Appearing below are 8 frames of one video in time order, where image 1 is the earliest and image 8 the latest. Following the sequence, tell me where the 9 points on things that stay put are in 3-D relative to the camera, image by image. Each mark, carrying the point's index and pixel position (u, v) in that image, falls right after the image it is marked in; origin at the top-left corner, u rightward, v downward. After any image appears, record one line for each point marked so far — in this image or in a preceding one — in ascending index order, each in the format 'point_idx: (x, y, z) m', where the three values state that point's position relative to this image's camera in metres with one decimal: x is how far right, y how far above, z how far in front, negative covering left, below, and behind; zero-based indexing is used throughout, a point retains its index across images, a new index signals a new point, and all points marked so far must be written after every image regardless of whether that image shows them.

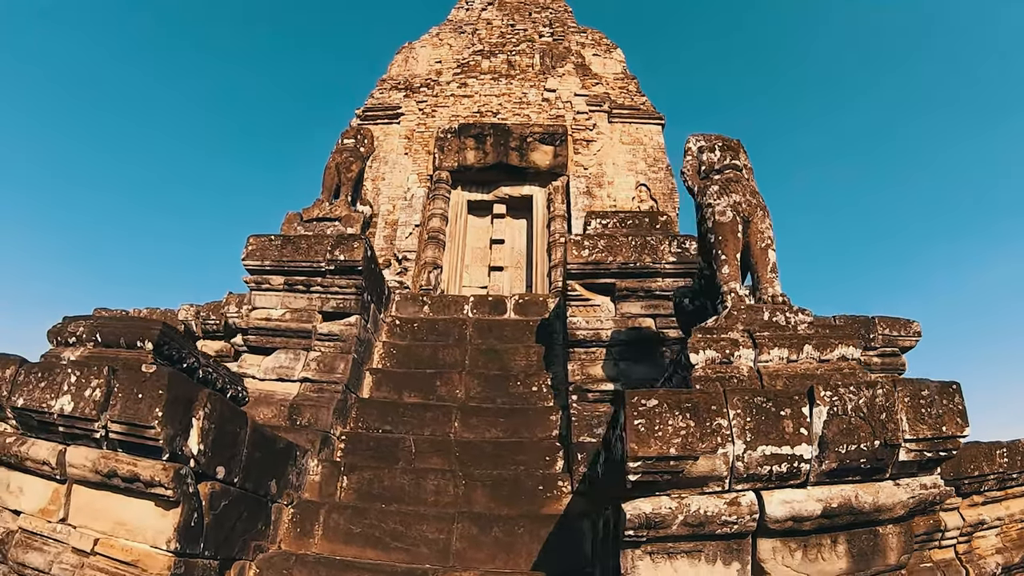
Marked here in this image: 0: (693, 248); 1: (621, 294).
0: (+1.2, +0.3, +4.1) m
1: (+0.8, -0.1, +4.1) m
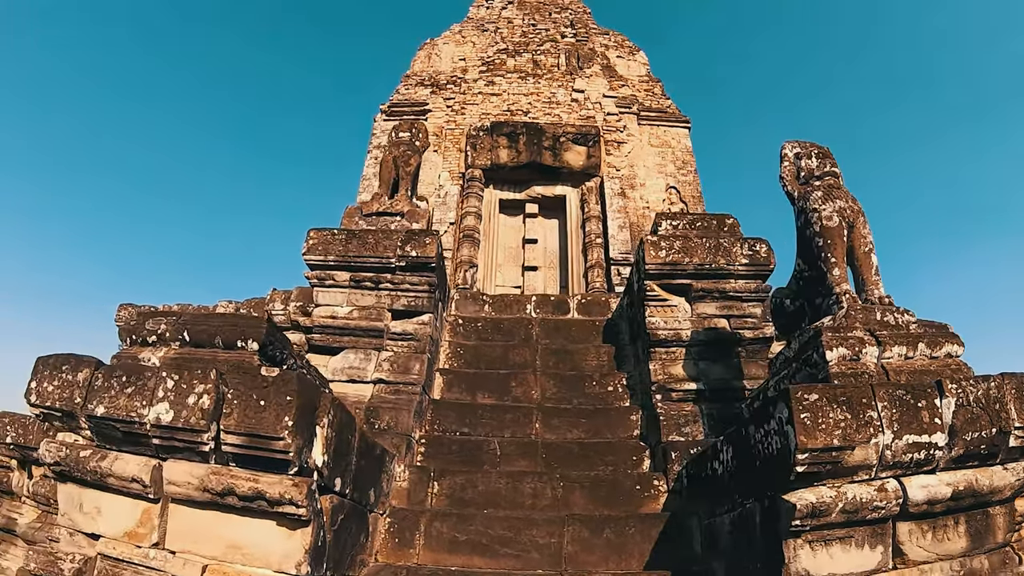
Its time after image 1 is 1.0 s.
0: (+1.8, +0.3, +4.1) m
1: (+1.3, -0.1, +4.1) m
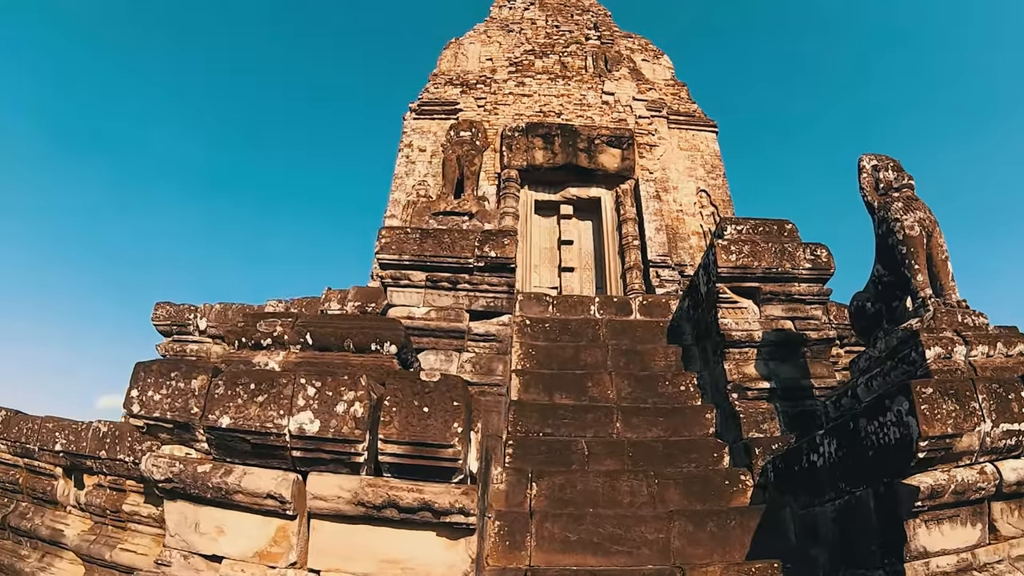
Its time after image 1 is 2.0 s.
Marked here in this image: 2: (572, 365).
0: (+2.4, +0.2, +4.3) m
1: (+1.9, -0.1, +4.2) m
2: (+0.5, -0.6, +4.4) m
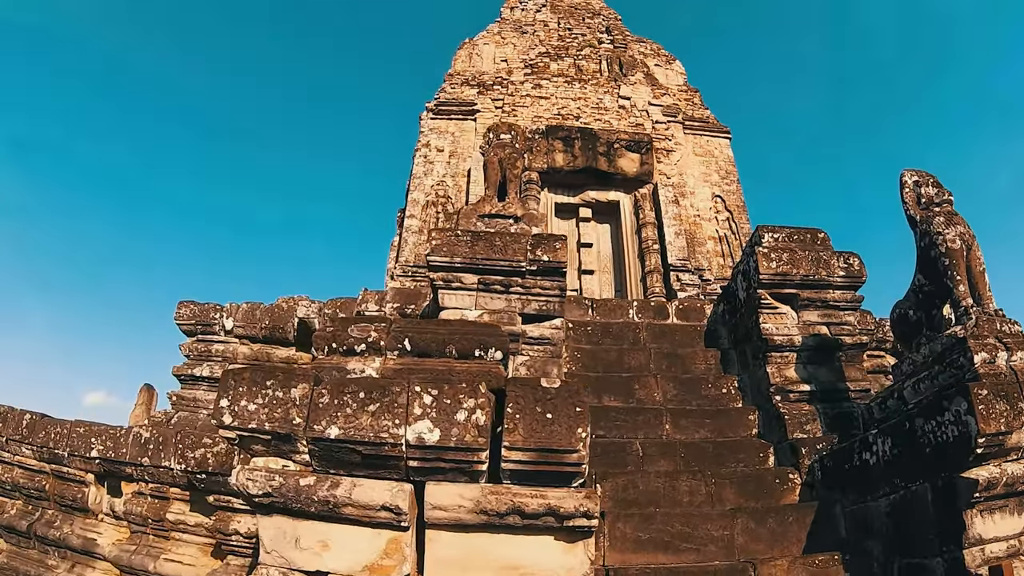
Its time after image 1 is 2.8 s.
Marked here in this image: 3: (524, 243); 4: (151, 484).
0: (+2.7, +0.2, +4.5) m
1: (+2.3, -0.1, +4.4) m
2: (+0.8, -0.6, +4.4) m
3: (+0.1, +0.3, +4.2) m
4: (-2.4, -1.3, +3.7) m
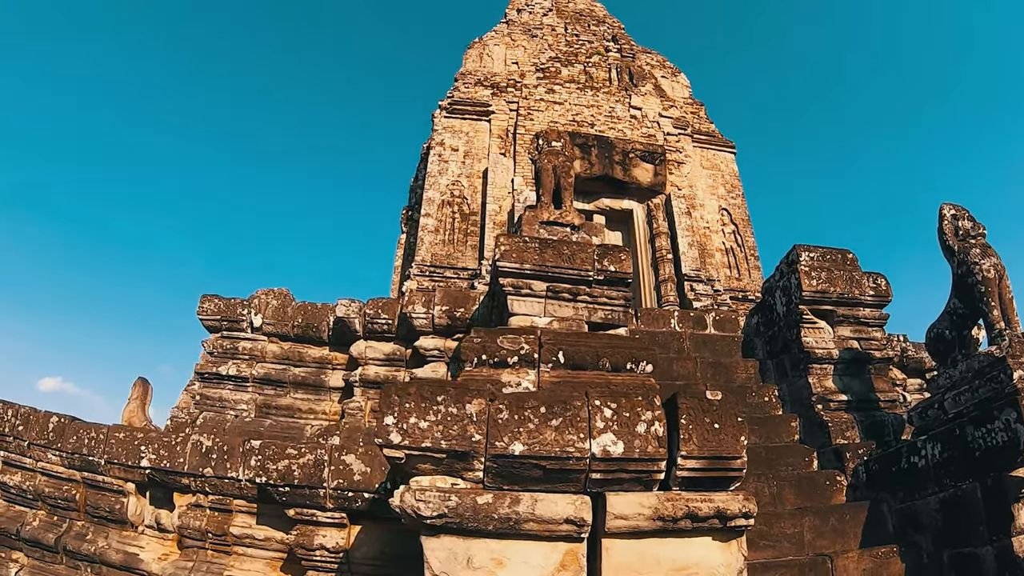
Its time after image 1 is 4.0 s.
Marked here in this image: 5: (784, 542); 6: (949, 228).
0: (+3.2, 0.0, +4.8) m
1: (+2.7, -0.2, +4.7) m
2: (+1.3, -0.7, +4.6) m
3: (+0.6, +0.3, +4.2) m
4: (-1.9, -1.3, +3.5) m
5: (+1.7, -1.6, +3.6) m
6: (+3.3, +0.5, +4.3) m
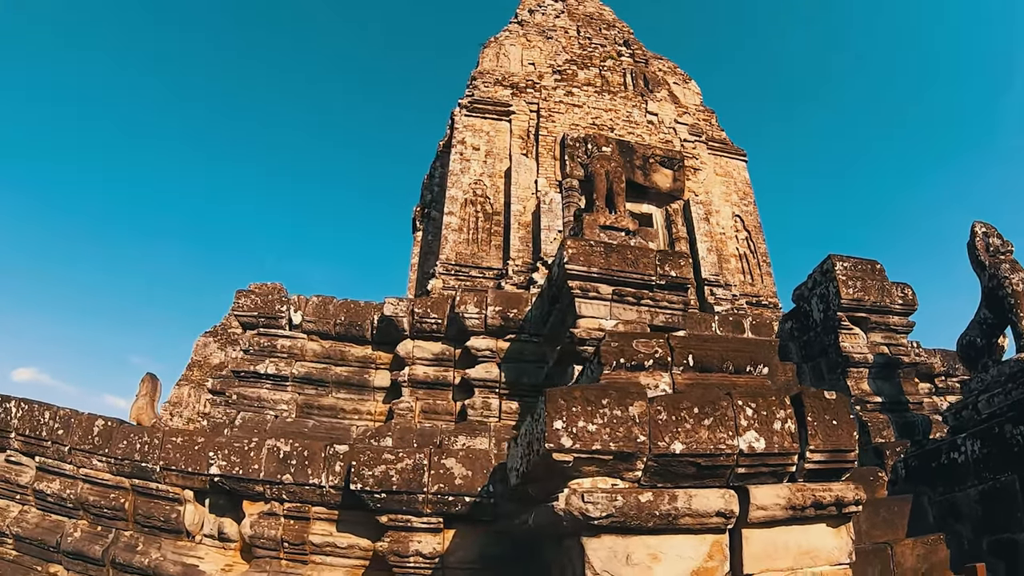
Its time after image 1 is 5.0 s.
0: (+3.6, 0.0, +5.1) m
1: (+3.1, -0.3, +5.0) m
2: (+1.7, -0.7, +4.7) m
3: (+1.1, +0.2, +4.3) m
4: (-1.3, -1.3, +3.4) m
5: (+2.2, -1.7, +3.7) m
6: (+3.8, +0.4, +4.6) m
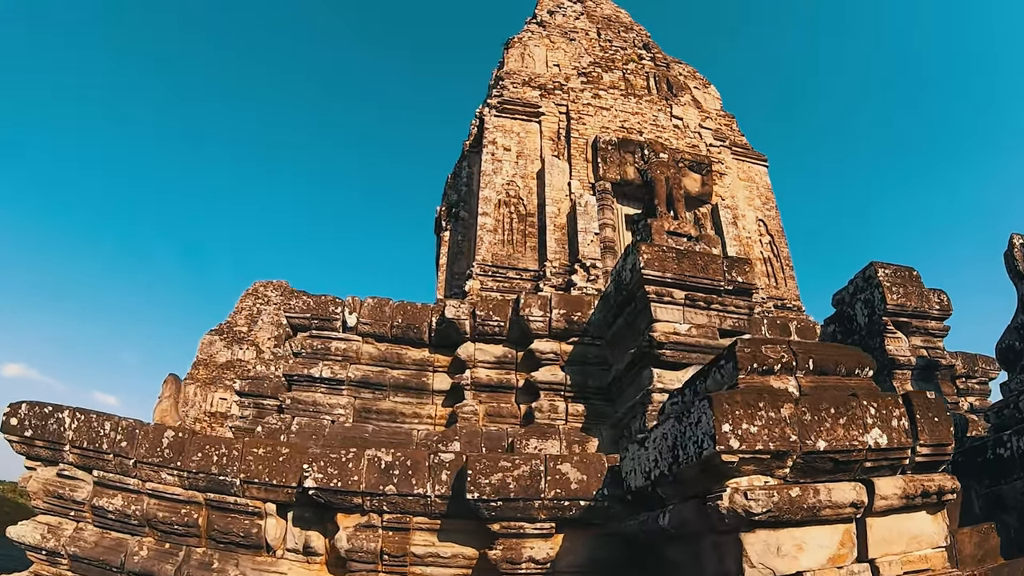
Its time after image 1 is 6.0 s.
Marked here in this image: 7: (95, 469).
0: (+4.1, -0.1, +5.4) m
1: (+3.6, -0.4, +5.2) m
2: (+2.2, -0.8, +4.8) m
3: (+1.6, +0.2, +4.4) m
4: (-0.7, -1.3, +3.3) m
5: (+2.8, -1.7, +3.9) m
6: (+4.3, +0.4, +4.9) m
7: (-2.9, -1.3, +4.0) m
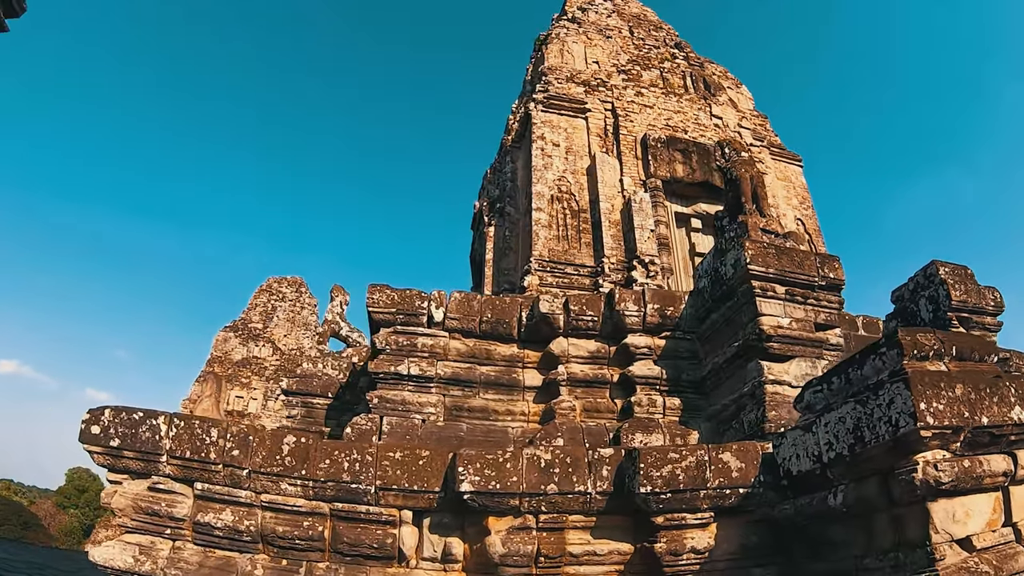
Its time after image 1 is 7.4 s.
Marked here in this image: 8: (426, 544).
0: (+4.8, 0.0, +5.6) m
1: (+4.4, -0.3, +5.4) m
2: (+3.0, -0.7, +5.0) m
3: (+2.4, +0.2, +4.5) m
4: (+0.1, -1.3, +3.3) m
5: (+3.6, -1.7, +4.1) m
6: (+5.0, +0.4, +5.1) m
7: (-2.1, -1.2, +3.8) m
8: (-0.5, -1.5, +3.5) m
